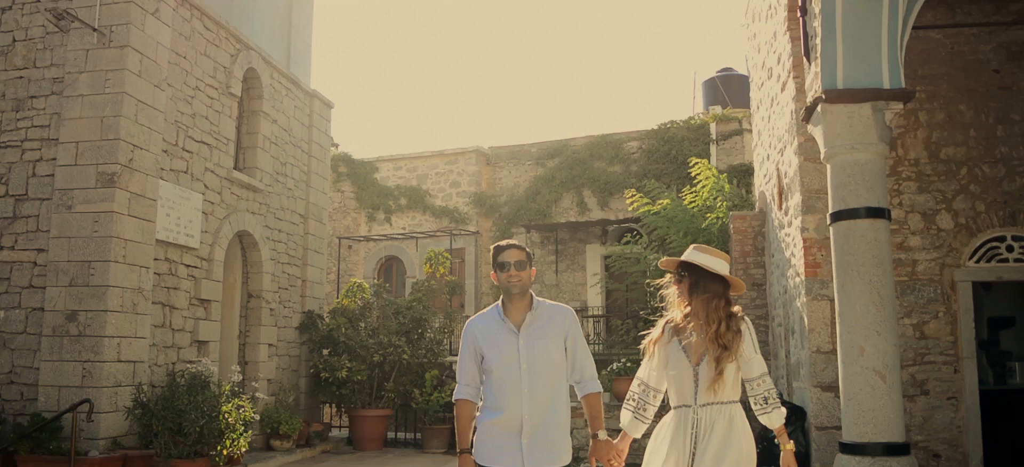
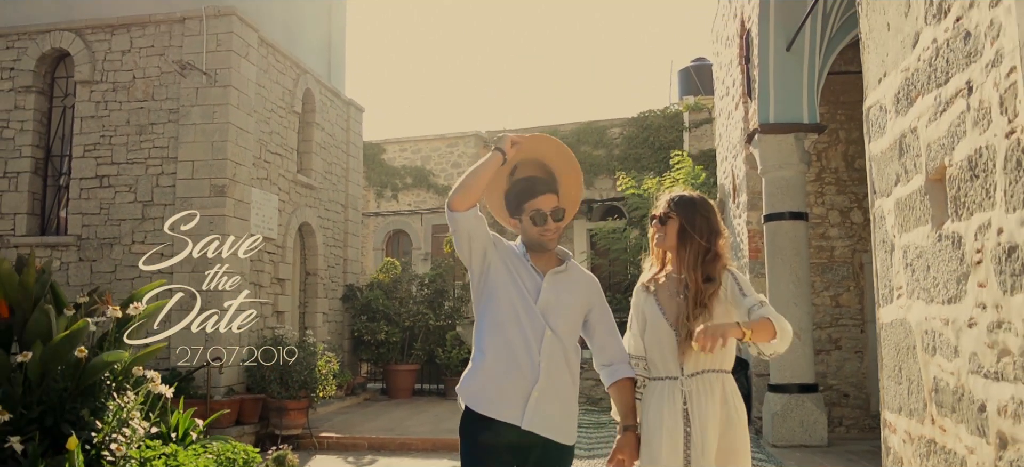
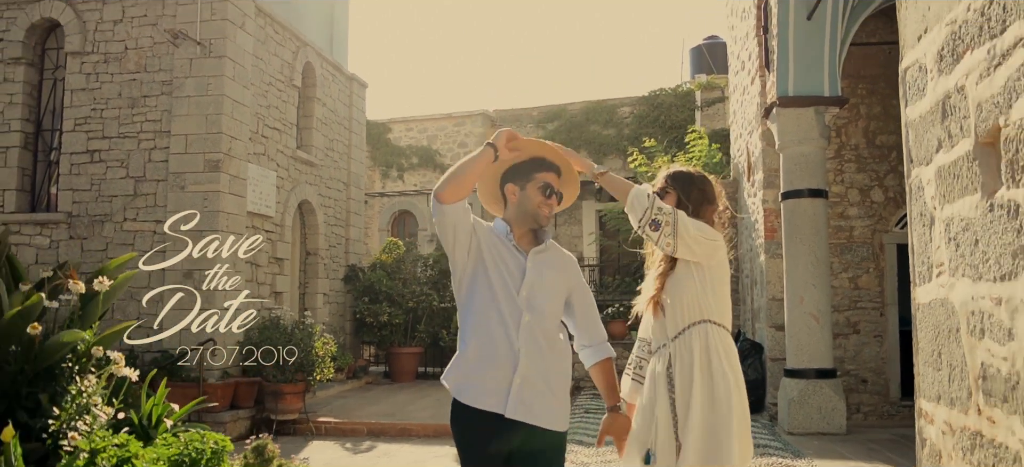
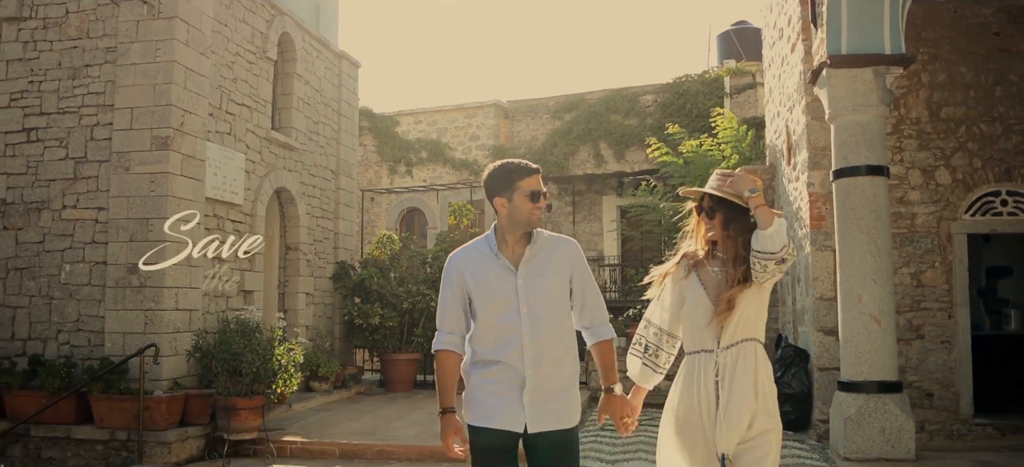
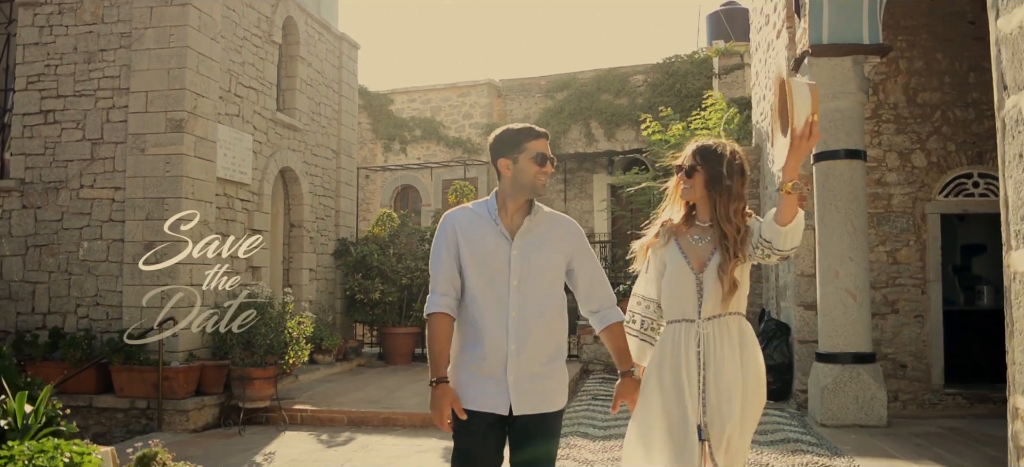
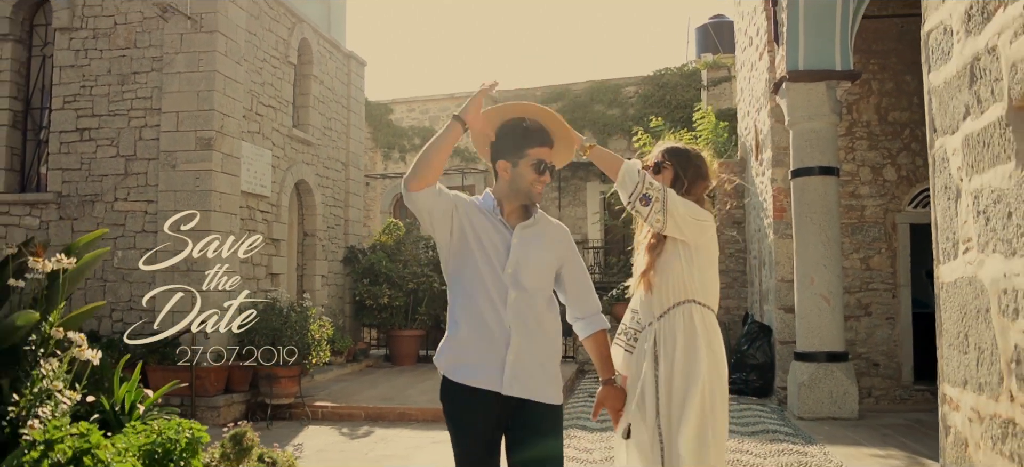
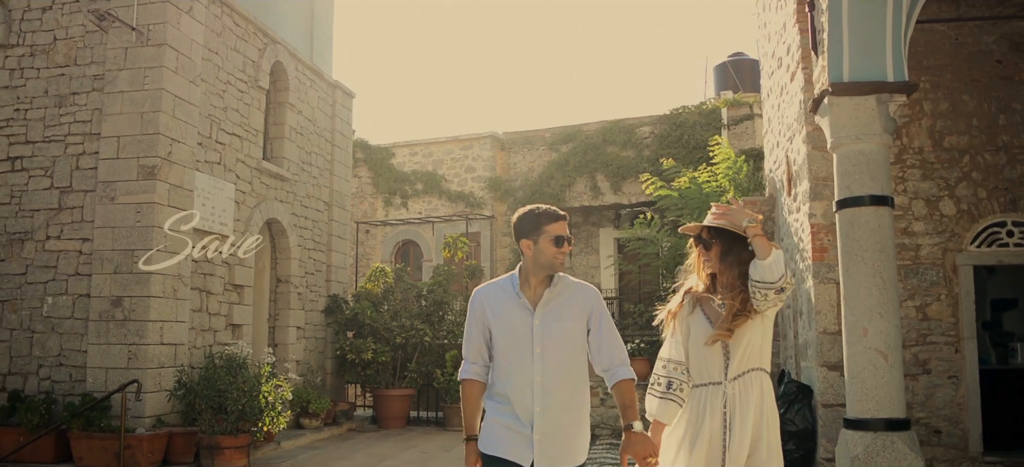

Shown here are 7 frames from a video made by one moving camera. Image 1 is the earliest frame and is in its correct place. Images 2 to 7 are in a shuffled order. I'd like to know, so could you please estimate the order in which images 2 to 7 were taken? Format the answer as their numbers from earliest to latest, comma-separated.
7, 4, 5, 6, 3, 2
